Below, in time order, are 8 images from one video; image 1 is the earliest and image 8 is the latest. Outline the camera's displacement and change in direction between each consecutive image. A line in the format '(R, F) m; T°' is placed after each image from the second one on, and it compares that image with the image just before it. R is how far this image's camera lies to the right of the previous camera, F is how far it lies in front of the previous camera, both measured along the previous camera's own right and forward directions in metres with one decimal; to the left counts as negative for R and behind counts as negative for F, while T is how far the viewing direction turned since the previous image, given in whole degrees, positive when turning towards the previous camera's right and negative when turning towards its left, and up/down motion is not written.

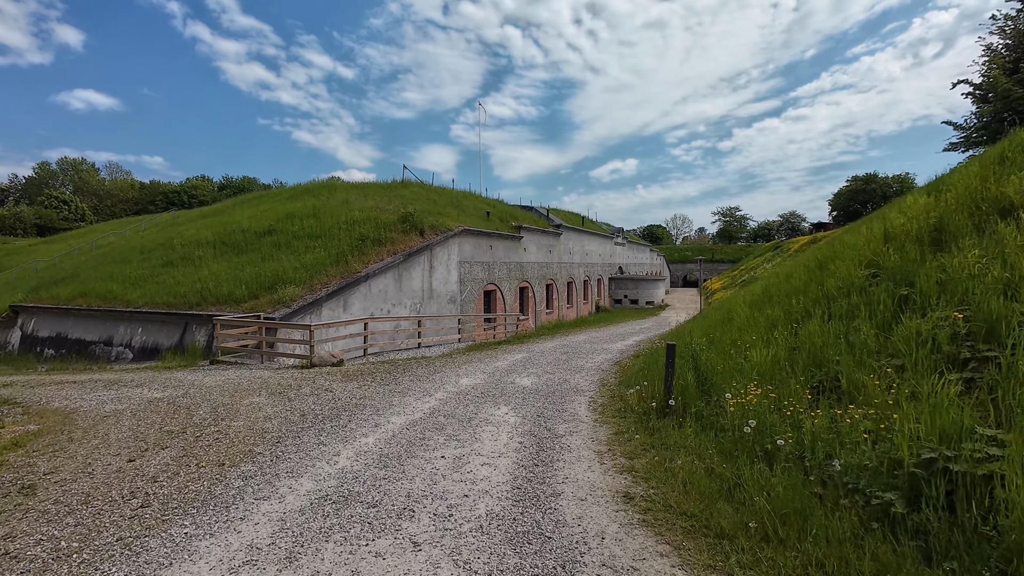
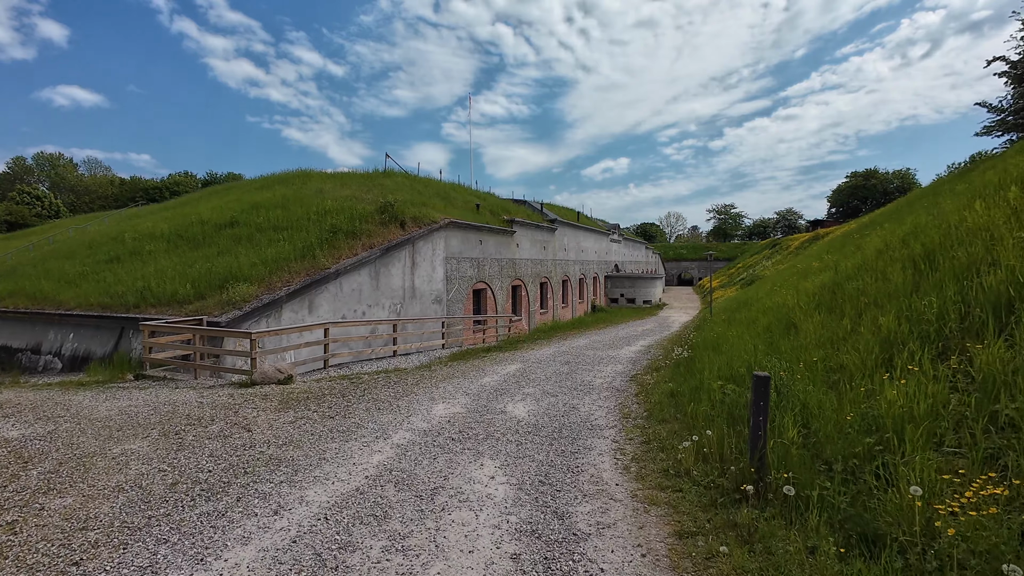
(0.0, +2.2) m; +1°
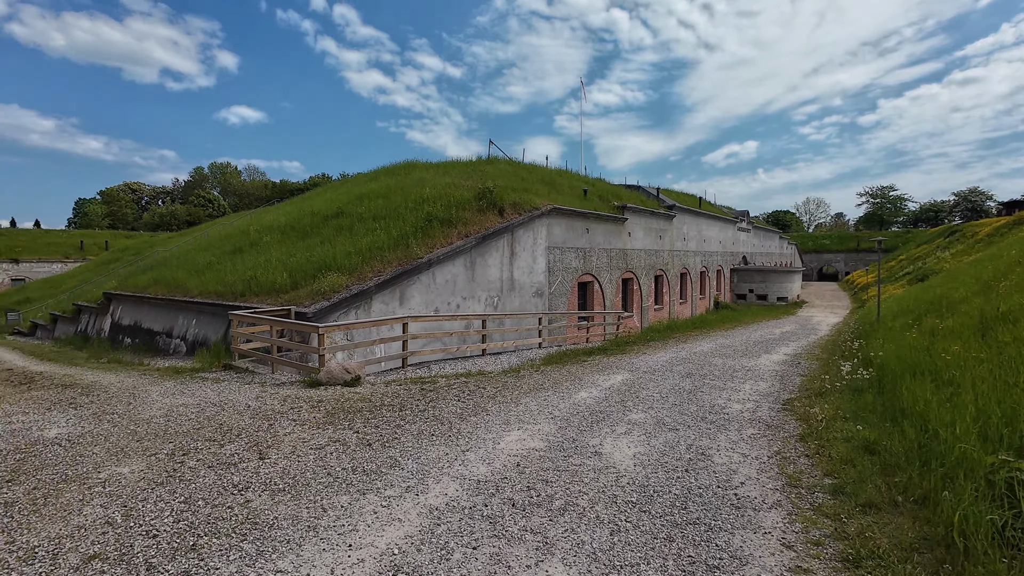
(+0.1, +2.0) m; -13°
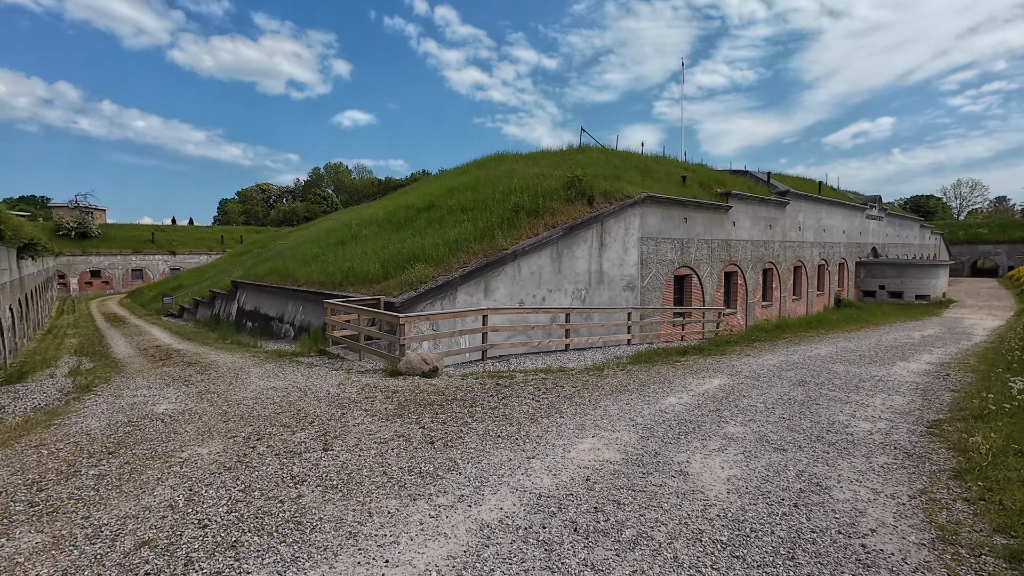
(+0.2, +0.5) m; -11°
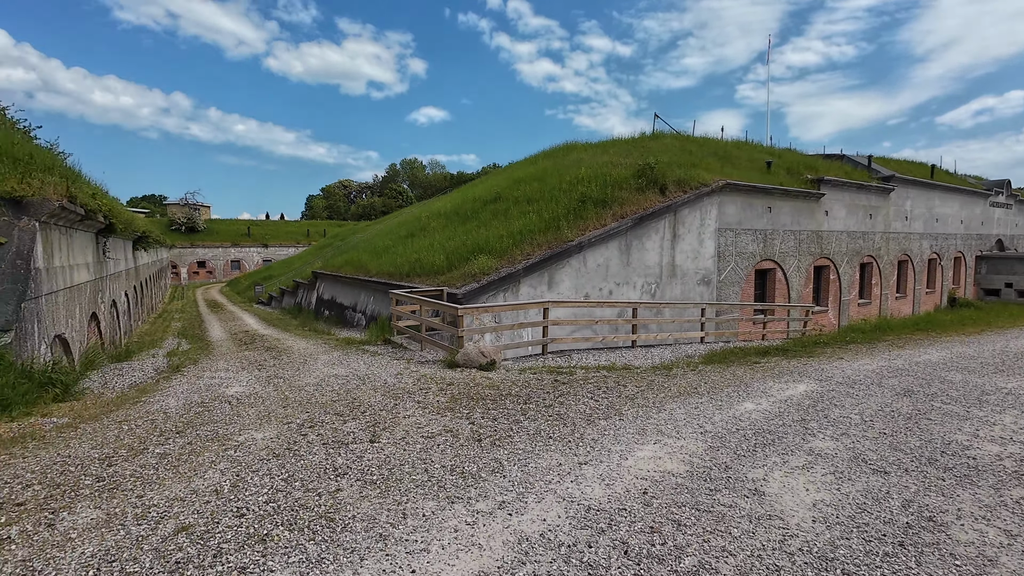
(+0.1, +0.3) m; -8°
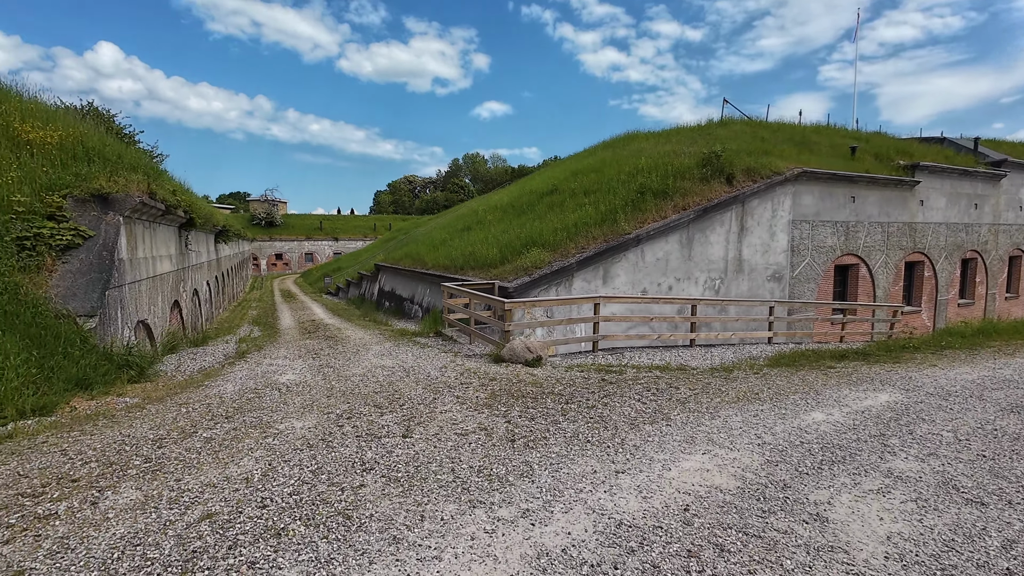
(+0.2, +0.2) m; -7°
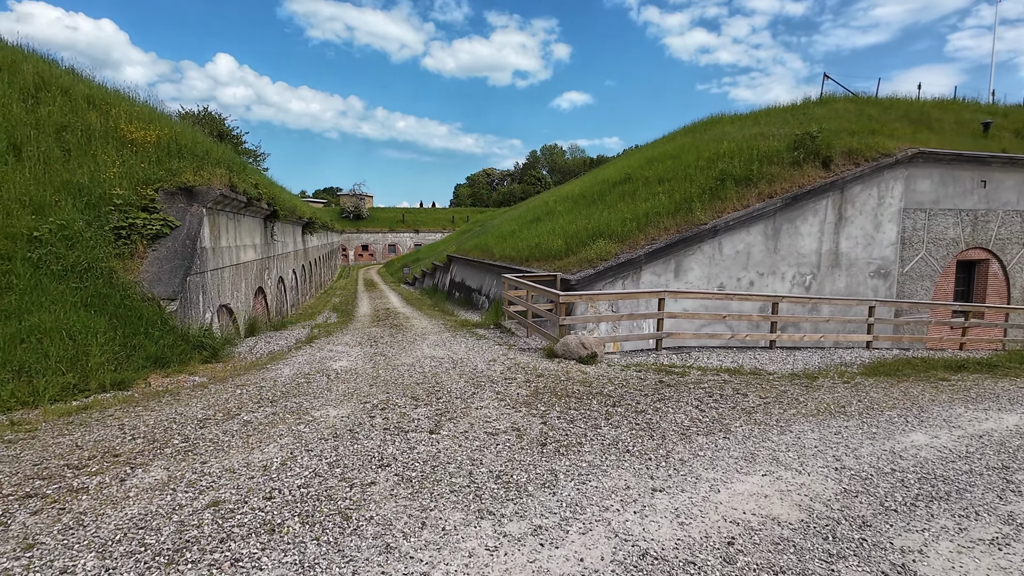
(+0.4, +0.4) m; -9°
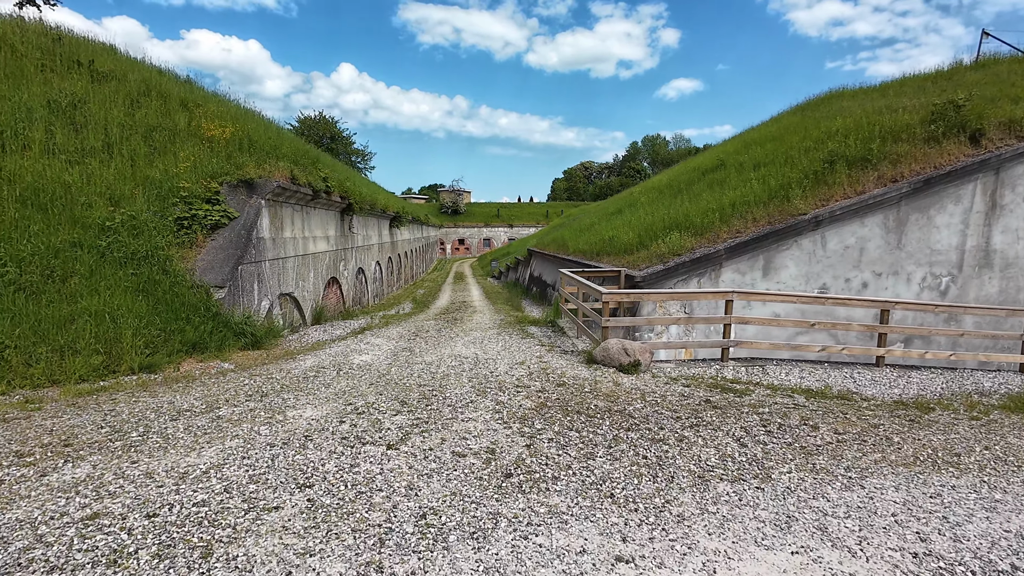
(+0.9, +0.8) m; -12°
